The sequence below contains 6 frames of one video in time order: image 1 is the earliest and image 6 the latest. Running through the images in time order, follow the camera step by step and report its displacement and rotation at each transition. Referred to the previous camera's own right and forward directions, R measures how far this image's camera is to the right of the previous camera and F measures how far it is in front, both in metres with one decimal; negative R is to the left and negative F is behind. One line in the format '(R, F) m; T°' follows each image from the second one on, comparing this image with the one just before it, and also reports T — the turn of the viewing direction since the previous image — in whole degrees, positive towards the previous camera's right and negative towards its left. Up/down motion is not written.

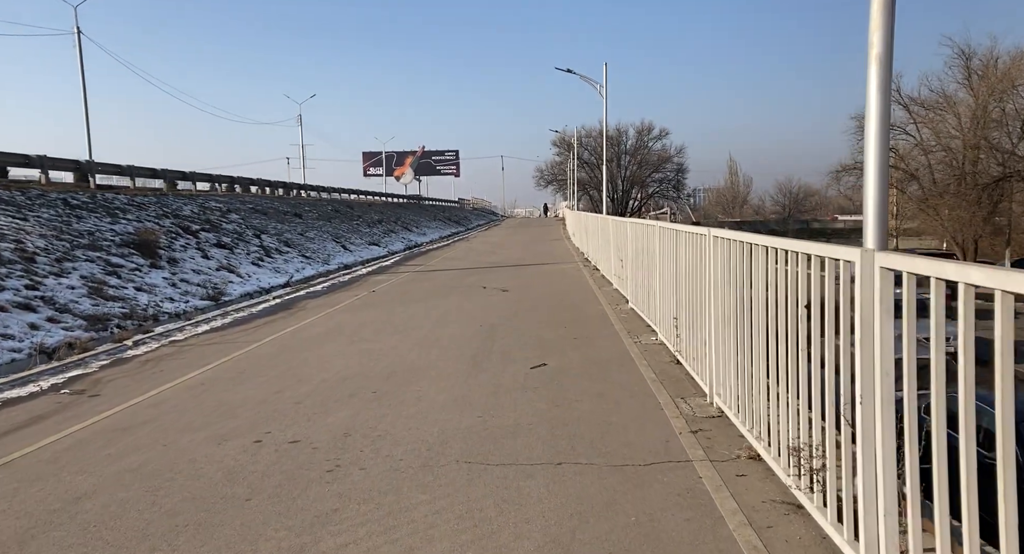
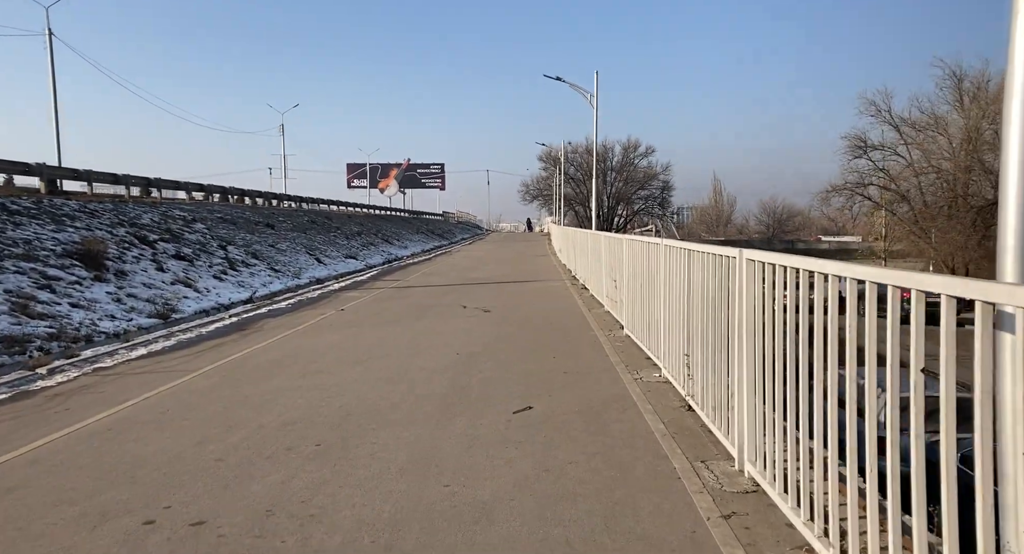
(0.0, +1.2) m; +1°
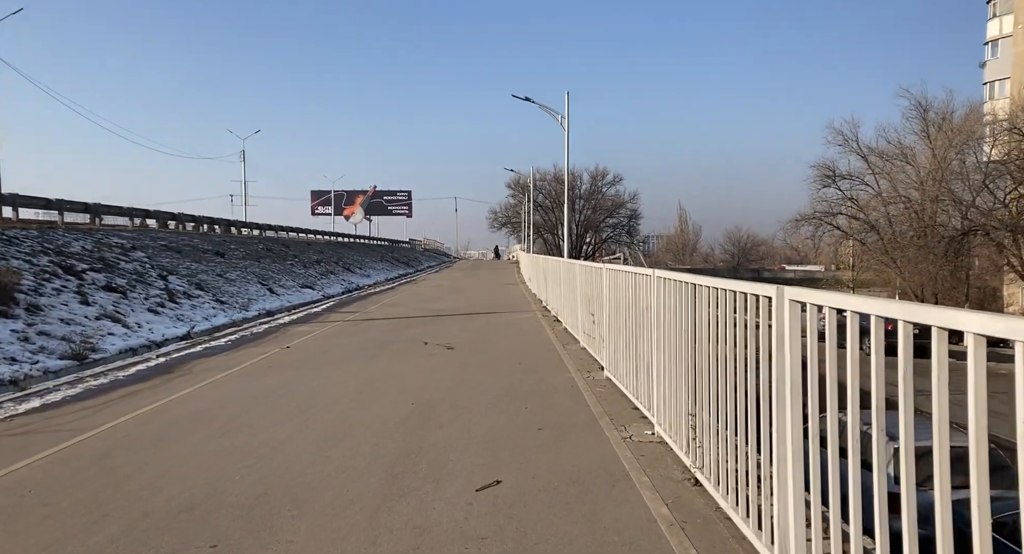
(0.0, +1.3) m; +3°
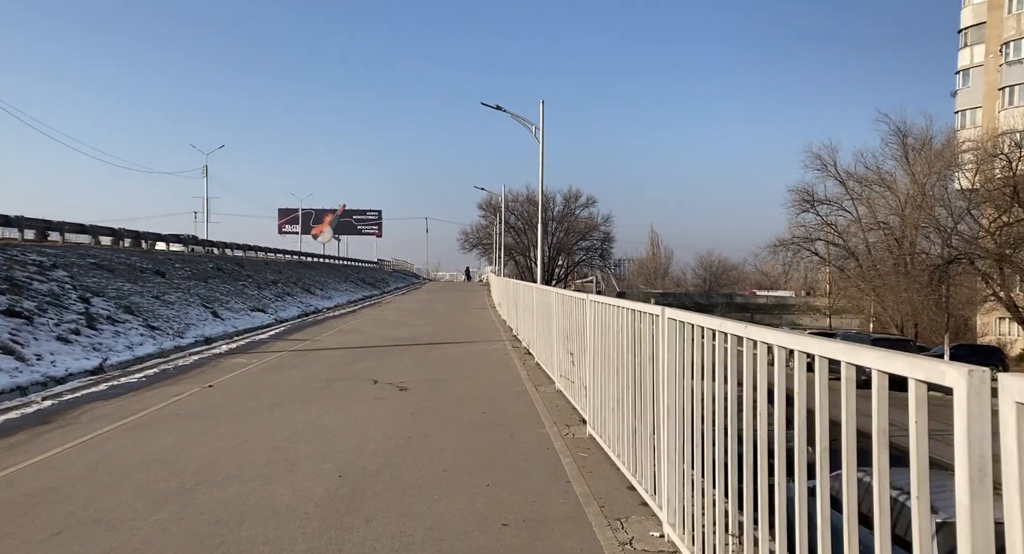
(+0.1, +1.8) m; +2°
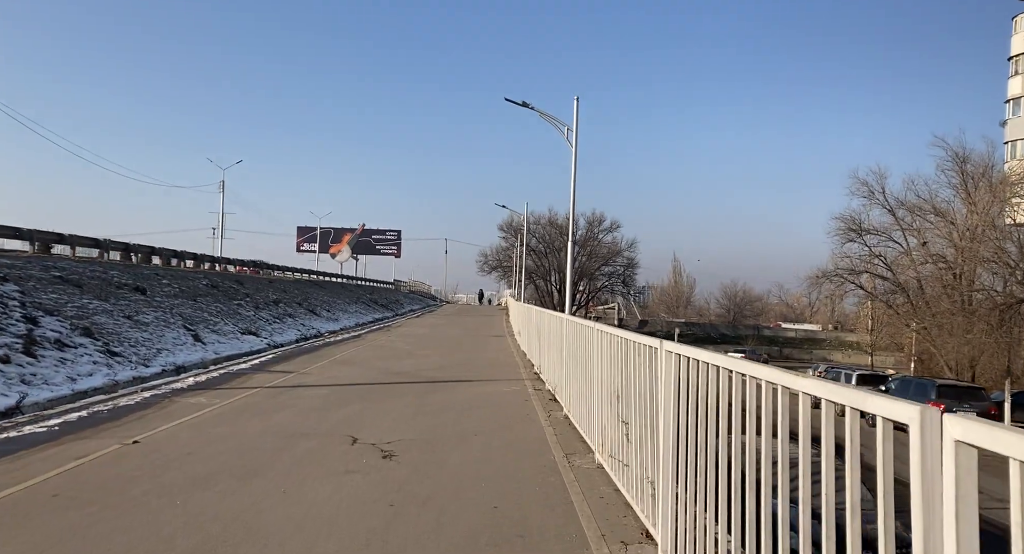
(-0.1, +2.7) m; -2°
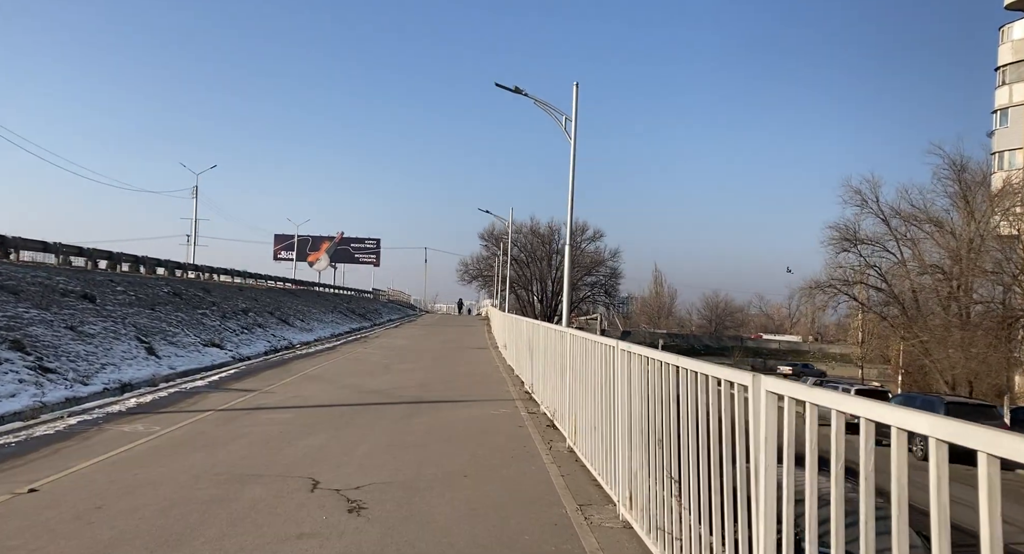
(-0.2, +1.6) m; +2°
